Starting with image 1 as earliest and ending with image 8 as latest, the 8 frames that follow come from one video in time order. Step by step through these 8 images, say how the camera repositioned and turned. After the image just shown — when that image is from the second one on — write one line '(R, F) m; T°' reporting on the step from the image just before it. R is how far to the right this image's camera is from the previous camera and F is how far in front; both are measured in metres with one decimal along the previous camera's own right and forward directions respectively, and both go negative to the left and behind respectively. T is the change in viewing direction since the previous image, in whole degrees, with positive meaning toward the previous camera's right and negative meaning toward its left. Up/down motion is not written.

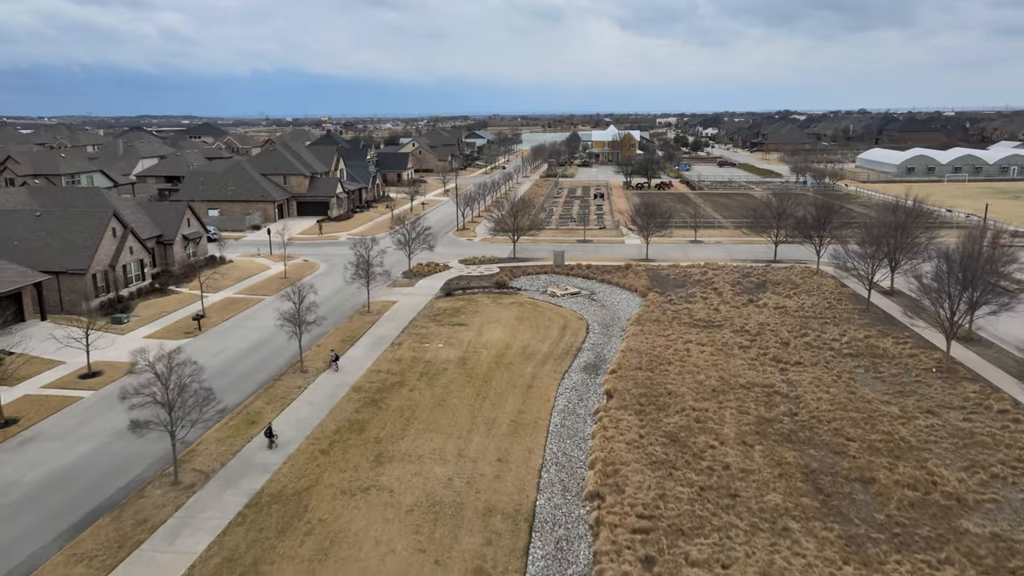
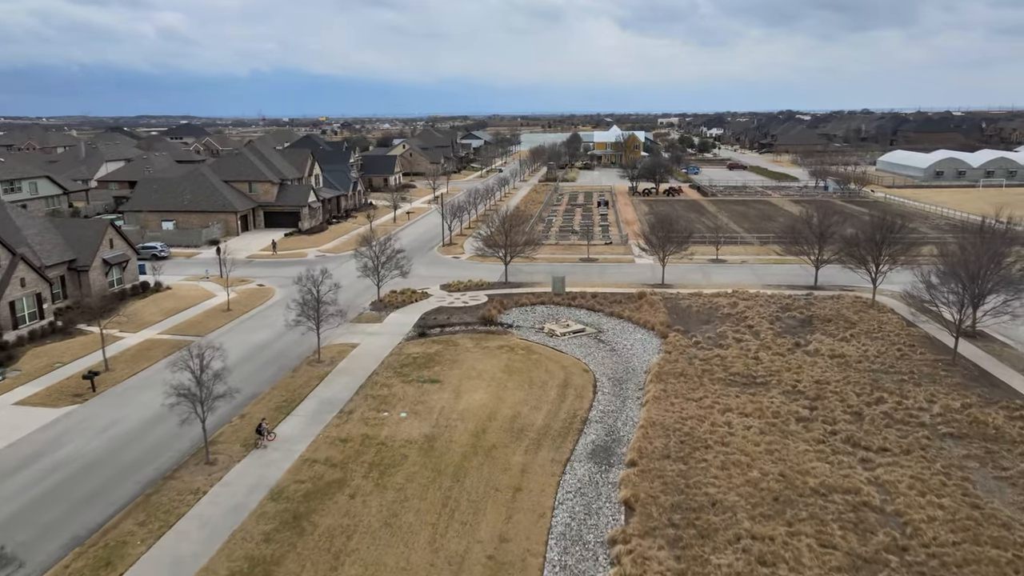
(+0.5, +6.4) m; 0°
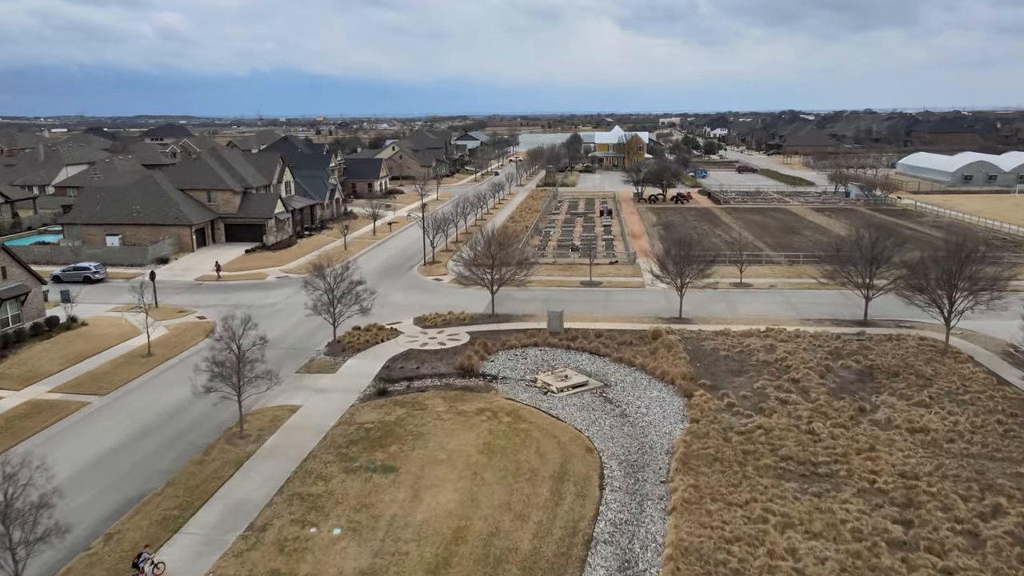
(+0.5, +5.8) m; 0°
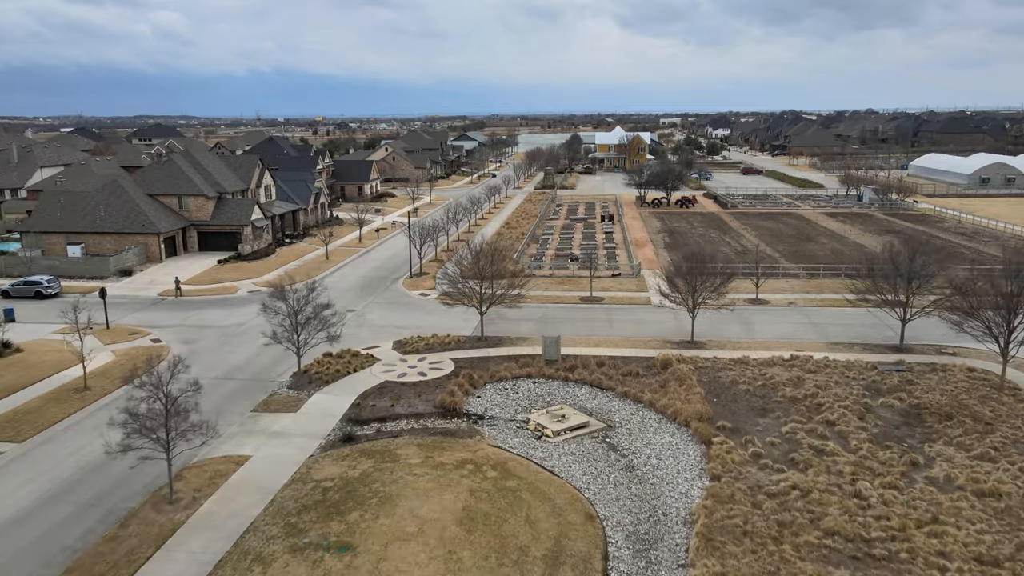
(+0.3, +3.2) m; 0°
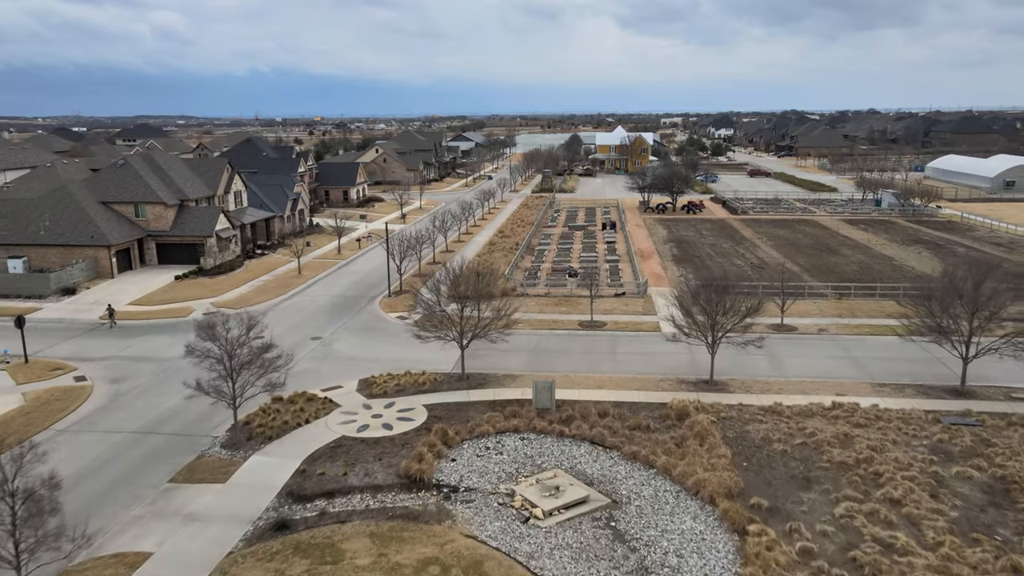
(+0.5, +4.1) m; 0°
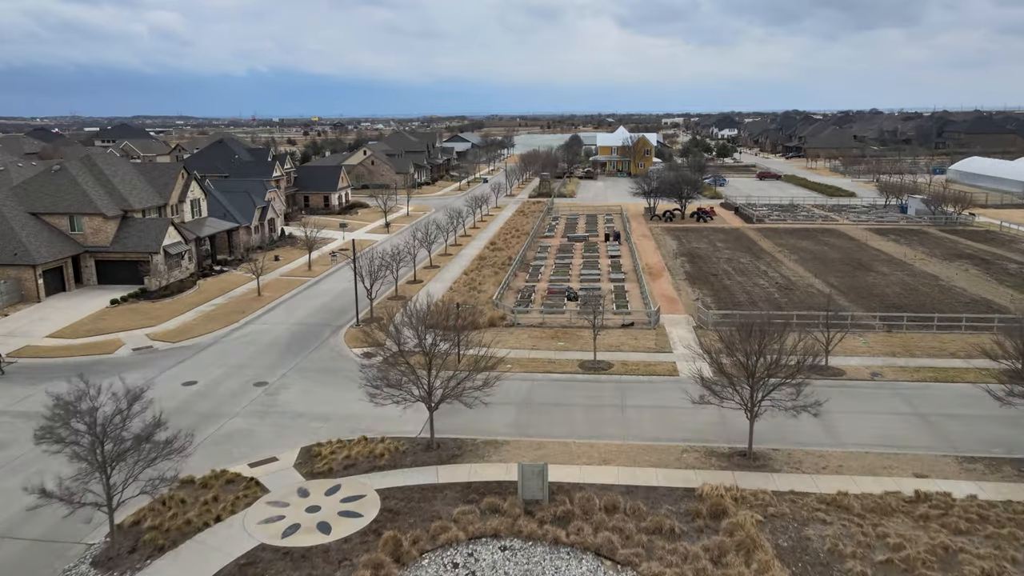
(+0.5, +4.9) m; 0°
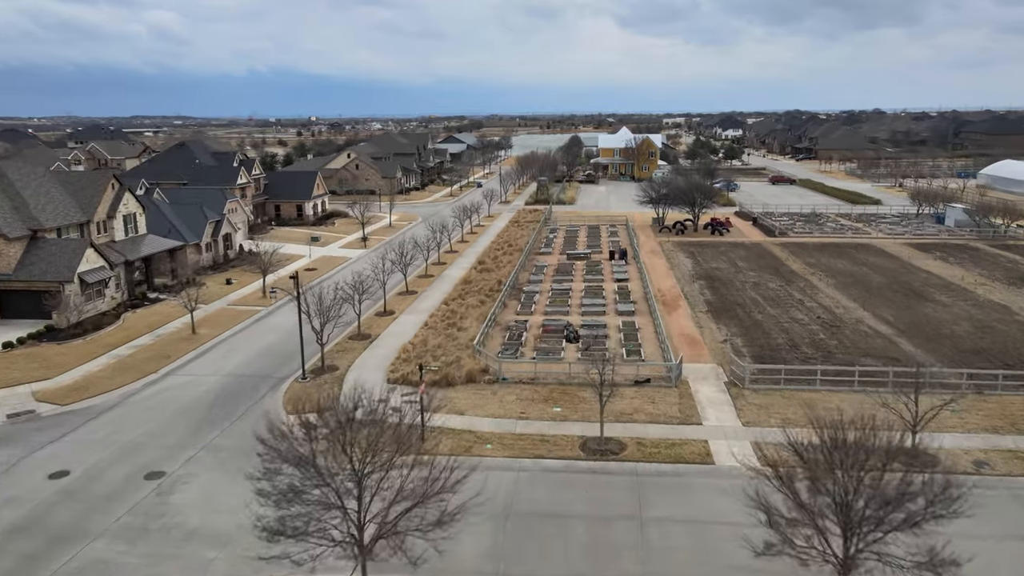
(+0.5, +5.8) m; 0°
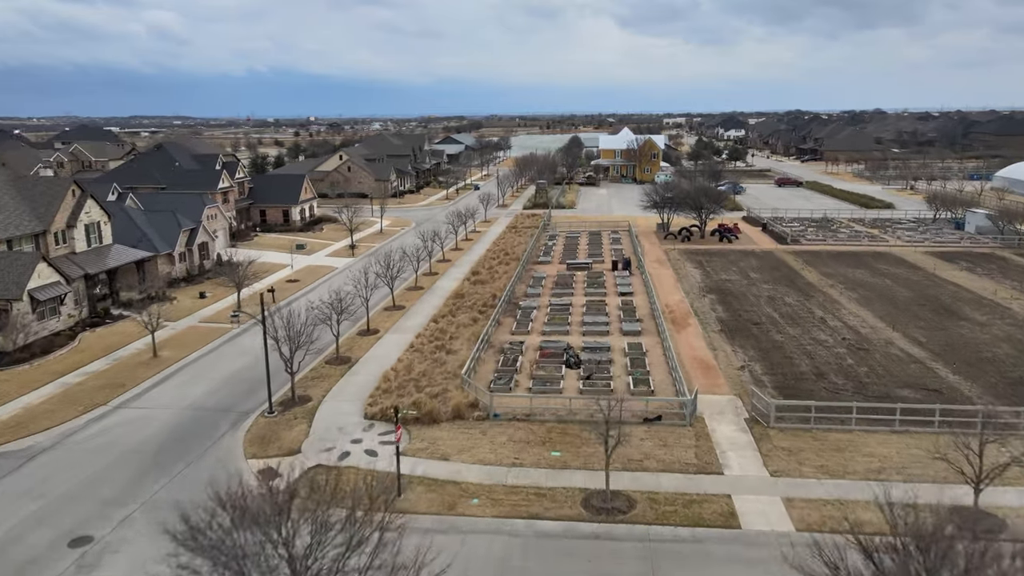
(+0.2, +2.6) m; 0°
